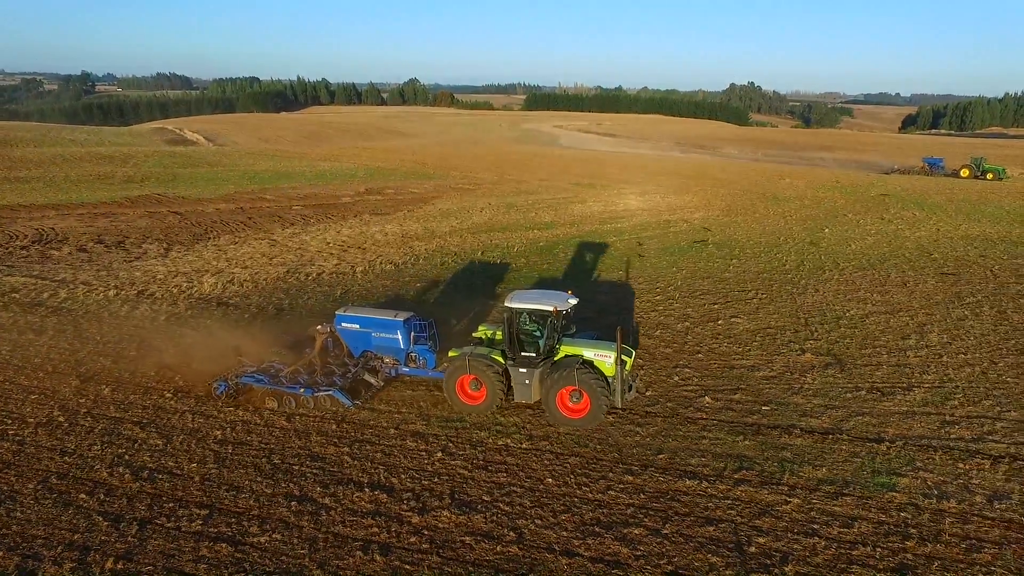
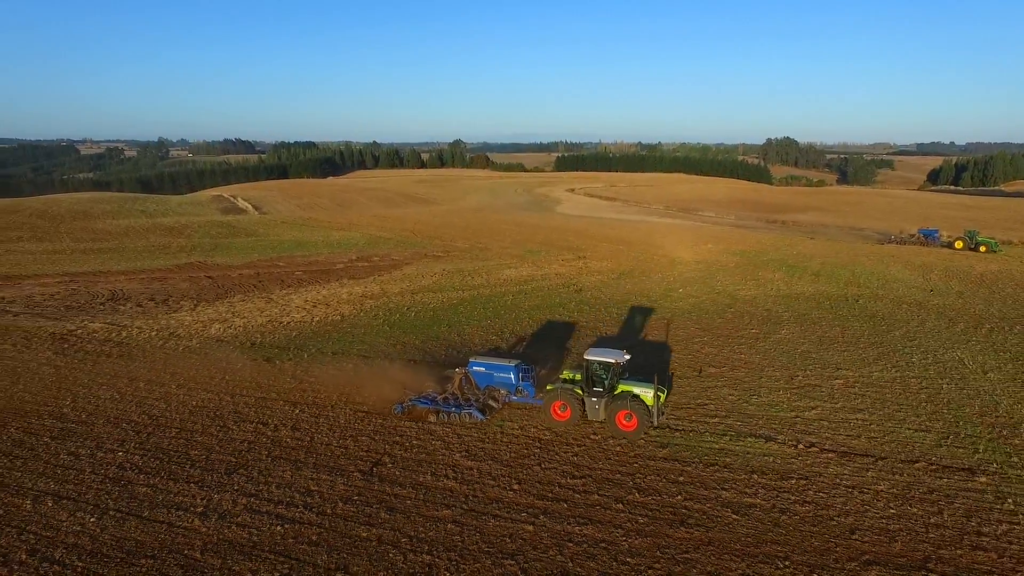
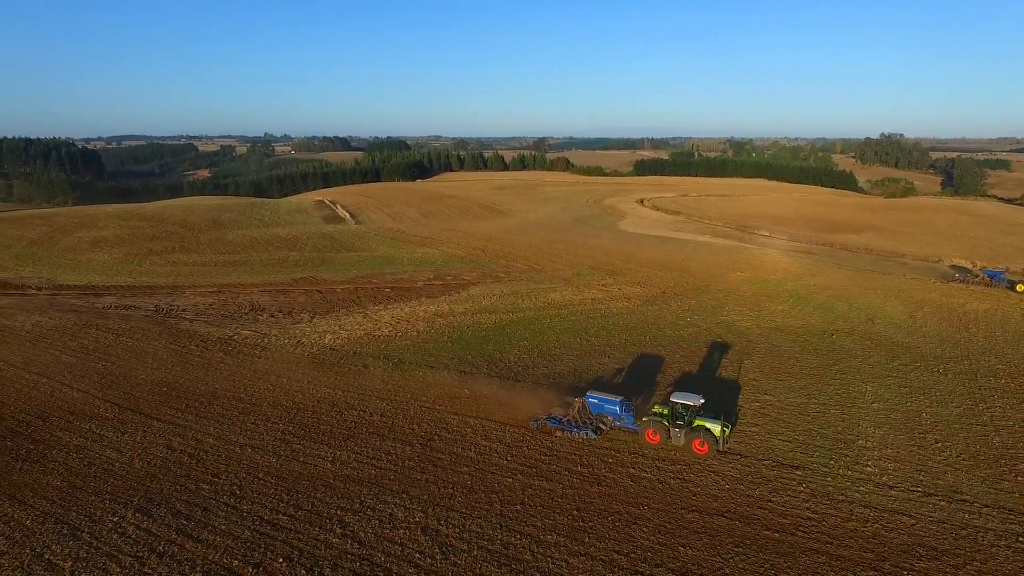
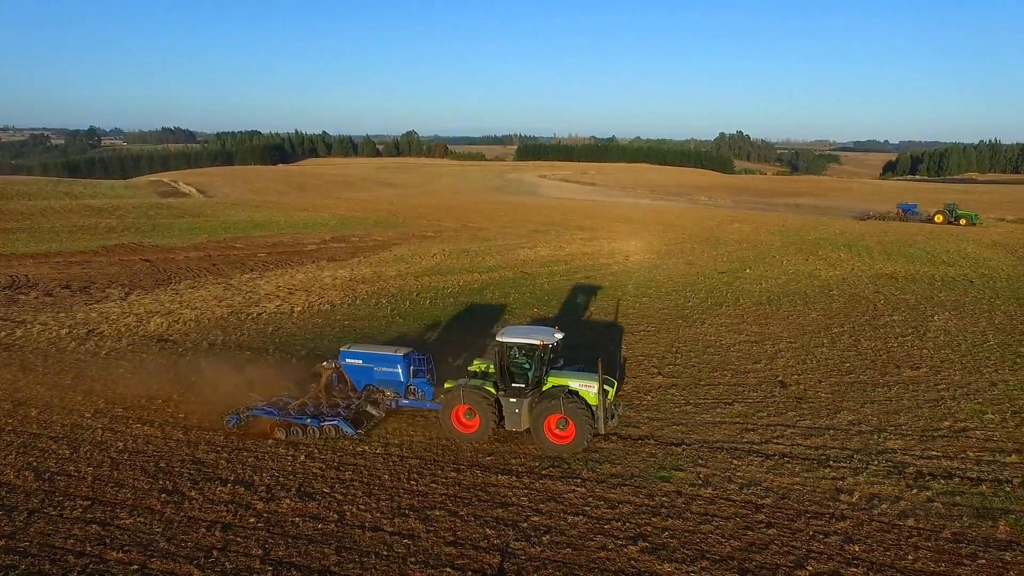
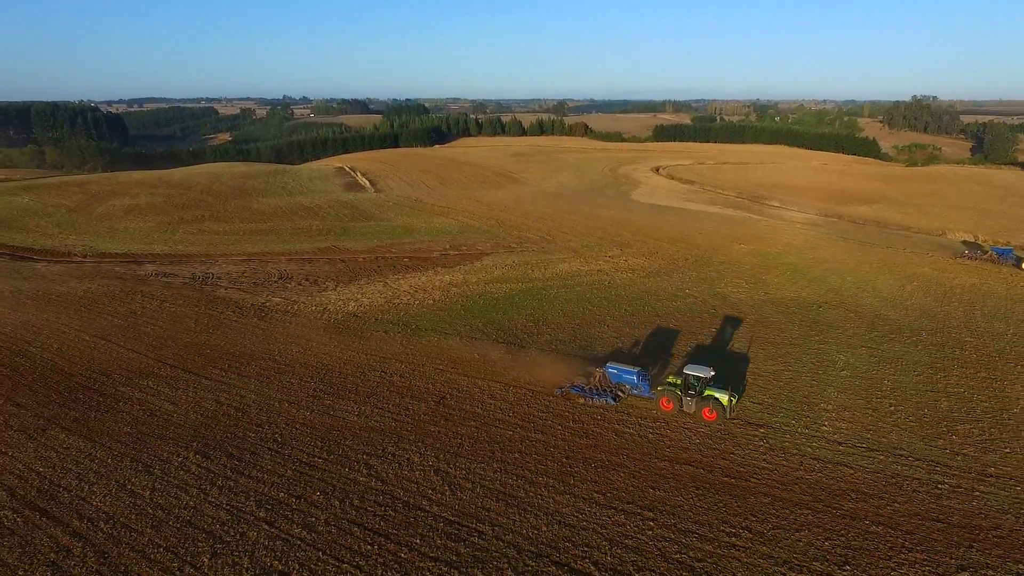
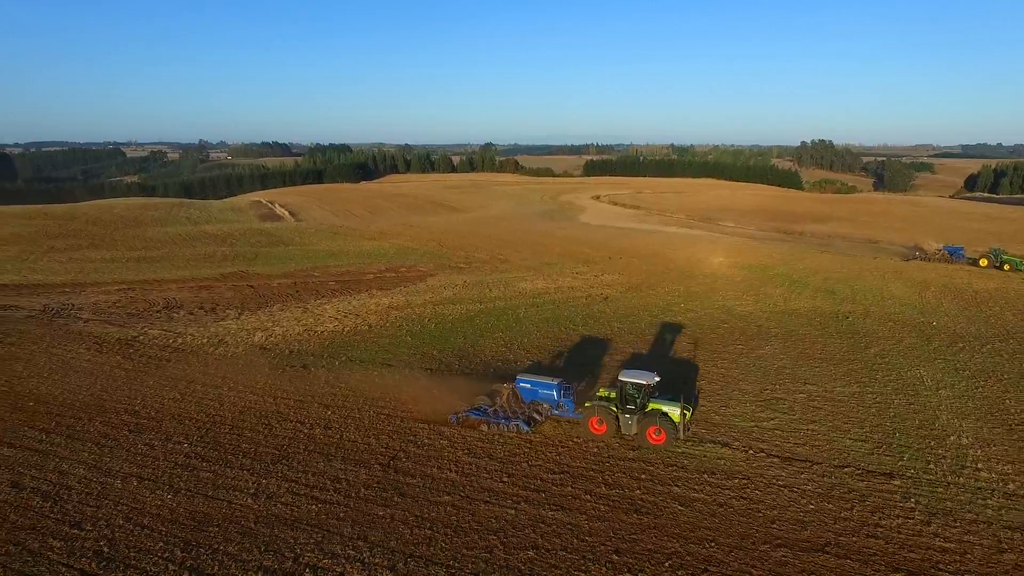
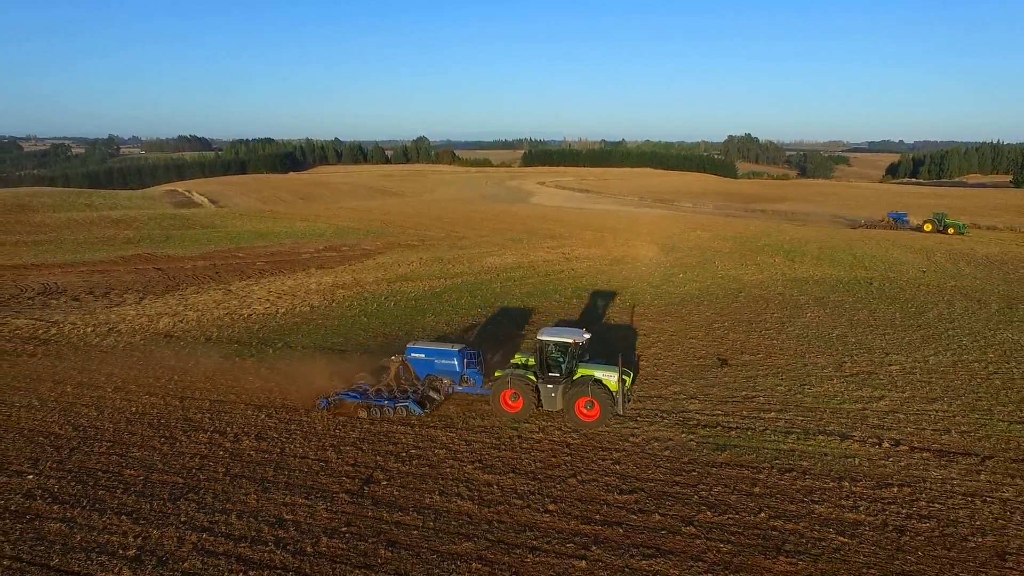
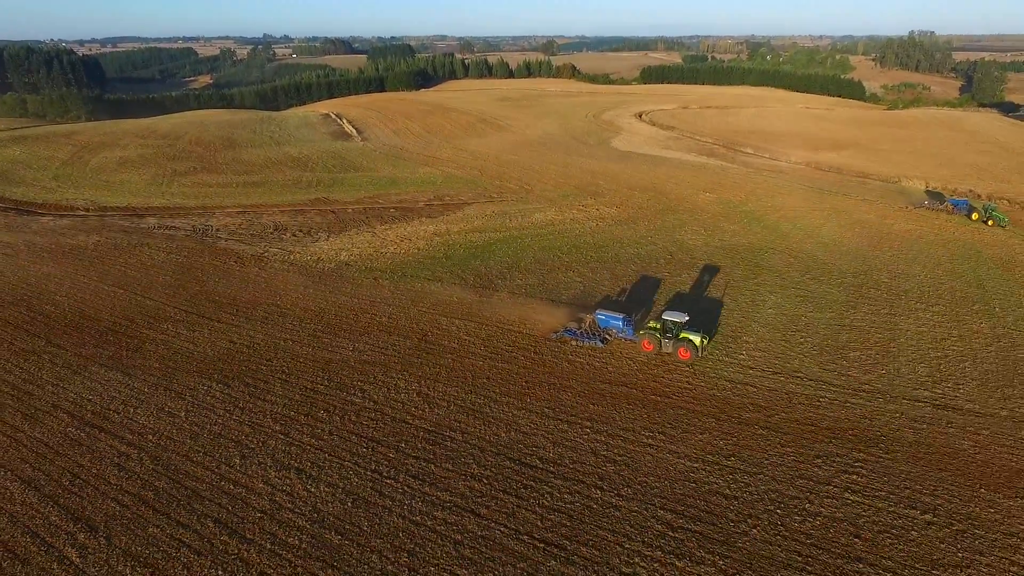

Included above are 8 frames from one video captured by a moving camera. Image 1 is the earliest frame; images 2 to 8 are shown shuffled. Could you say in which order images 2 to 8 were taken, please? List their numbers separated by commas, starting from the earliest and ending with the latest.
4, 7, 2, 6, 3, 5, 8
